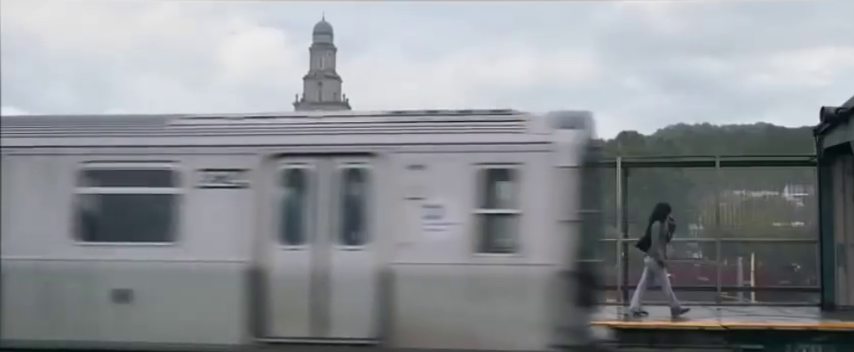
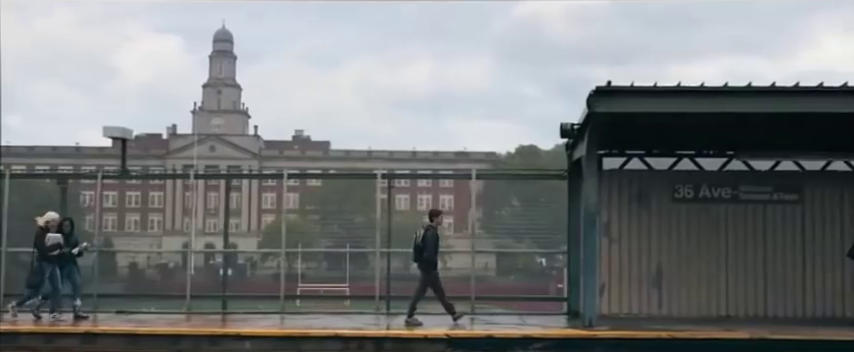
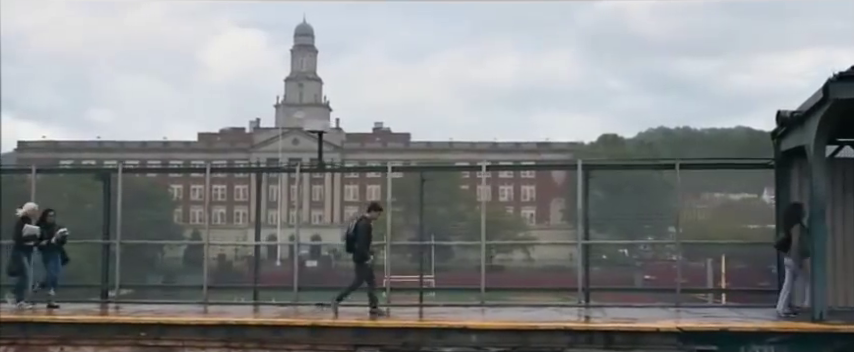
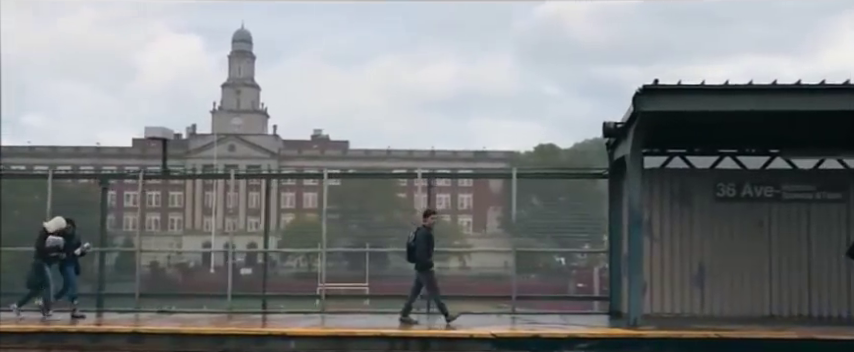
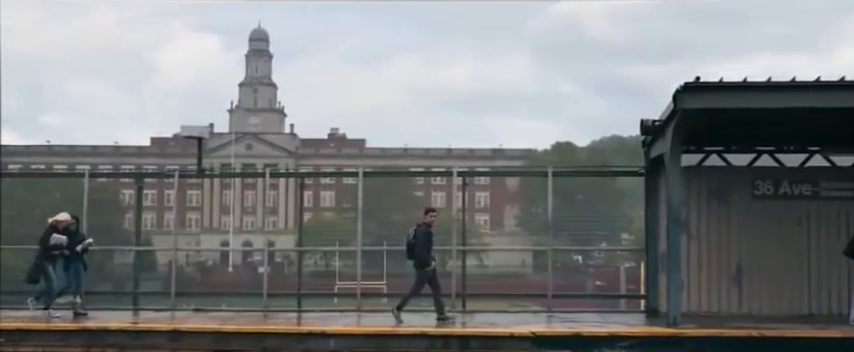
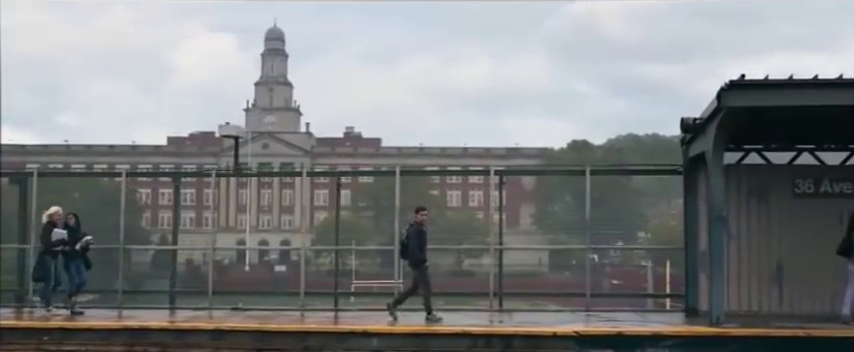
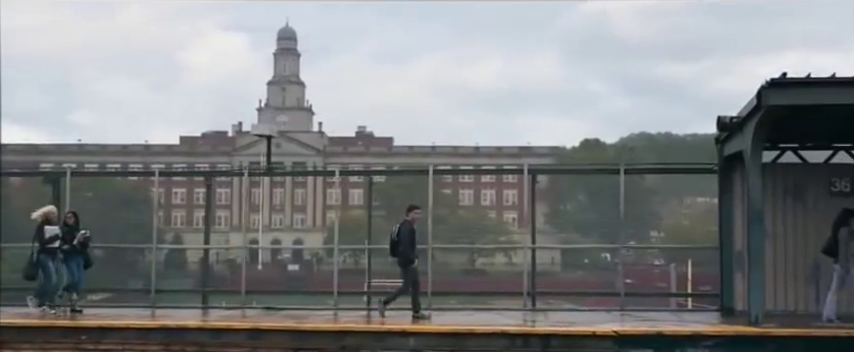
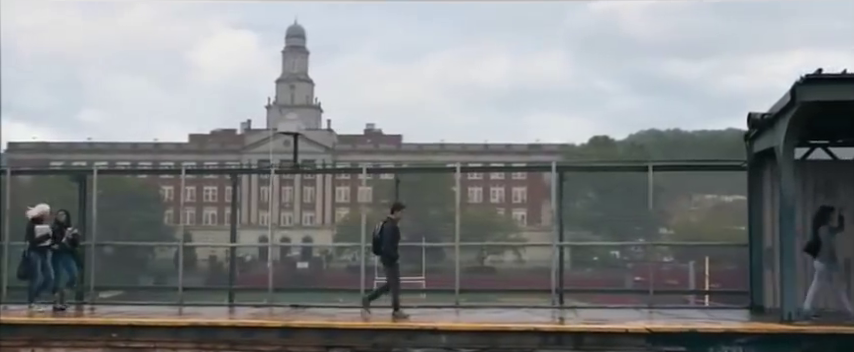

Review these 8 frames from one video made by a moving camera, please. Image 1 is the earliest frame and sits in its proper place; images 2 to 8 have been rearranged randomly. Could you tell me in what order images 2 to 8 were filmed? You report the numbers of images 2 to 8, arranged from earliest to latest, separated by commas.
3, 8, 7, 6, 5, 4, 2
